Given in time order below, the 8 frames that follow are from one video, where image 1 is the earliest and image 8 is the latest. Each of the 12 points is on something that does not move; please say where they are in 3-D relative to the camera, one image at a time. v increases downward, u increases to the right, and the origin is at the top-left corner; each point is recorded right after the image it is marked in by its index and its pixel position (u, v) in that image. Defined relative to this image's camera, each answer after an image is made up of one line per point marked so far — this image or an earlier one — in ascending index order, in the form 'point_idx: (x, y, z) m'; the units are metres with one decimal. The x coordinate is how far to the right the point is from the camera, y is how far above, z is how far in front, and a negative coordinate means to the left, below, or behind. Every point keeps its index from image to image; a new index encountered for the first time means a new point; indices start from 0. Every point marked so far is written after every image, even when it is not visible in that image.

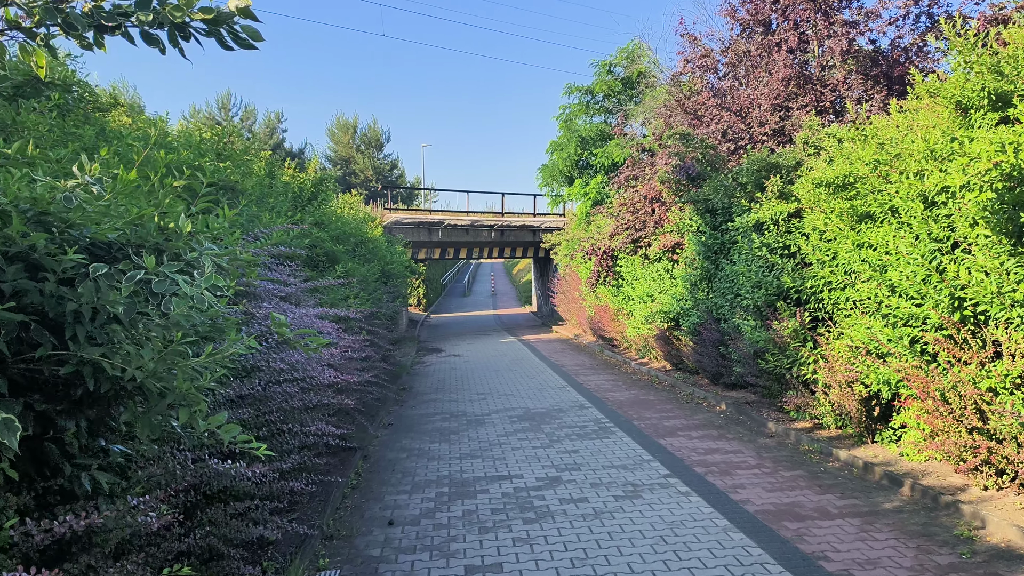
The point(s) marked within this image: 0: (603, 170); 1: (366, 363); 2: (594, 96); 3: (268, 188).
0: (+1.9, +2.5, +15.2) m
1: (-1.2, -0.6, +5.7) m
2: (+1.8, +4.2, +15.5) m
3: (-2.1, +0.8, +6.0) m
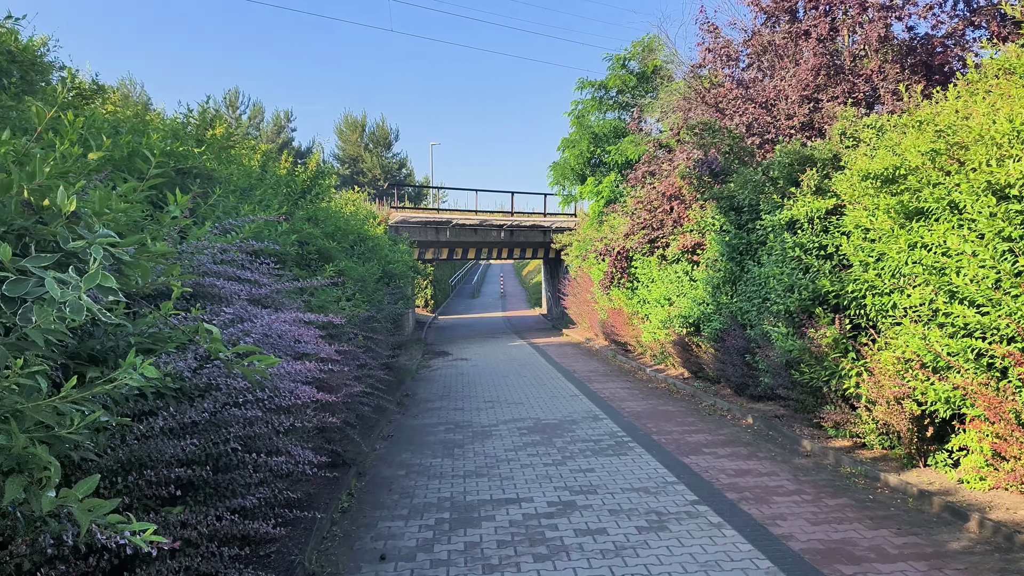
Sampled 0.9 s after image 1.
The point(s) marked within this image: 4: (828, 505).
0: (+2.2, +2.5, +14.6) m
1: (-1.1, -0.6, +5.2) m
2: (+2.0, +4.2, +14.9) m
3: (-2.0, +0.8, +5.5) m
4: (+2.0, -1.4, +4.5) m
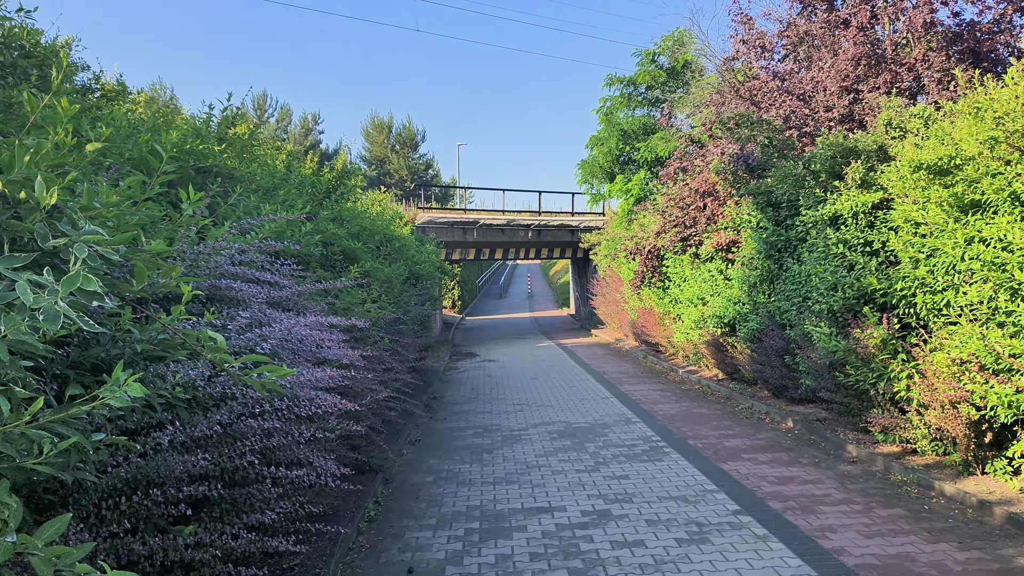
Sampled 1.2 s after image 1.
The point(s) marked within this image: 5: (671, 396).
0: (+2.7, +2.5, +14.4) m
1: (-0.9, -0.6, +5.1) m
2: (+2.6, +4.2, +14.6) m
3: (-1.8, +0.8, +5.4) m
4: (+2.2, -1.4, +4.2) m
5: (+2.0, -1.4, +8.8) m
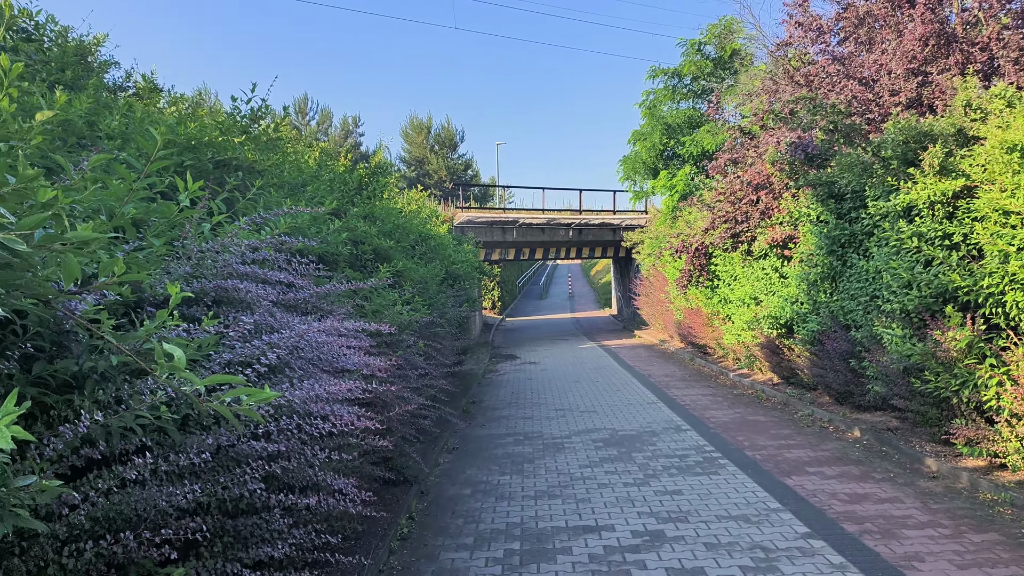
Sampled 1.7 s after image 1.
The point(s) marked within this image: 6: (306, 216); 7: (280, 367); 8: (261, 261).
0: (+3.5, +2.5, +13.8) m
1: (-0.6, -0.6, +4.7) m
2: (+3.4, +4.2, +14.1) m
3: (-1.5, +0.8, +5.1) m
4: (+2.4, -1.3, +3.7) m
5: (+2.5, -1.3, +8.3) m
6: (-1.1, +0.4, +3.6) m
7: (-0.8, -0.3, +2.3) m
8: (-1.0, +0.1, +2.7) m
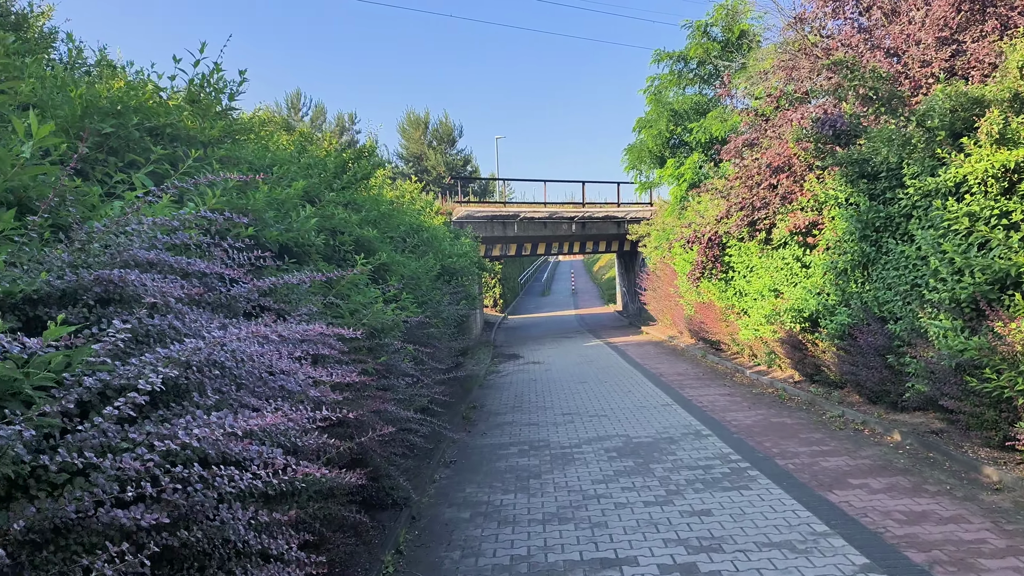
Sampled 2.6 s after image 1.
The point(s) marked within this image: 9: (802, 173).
0: (+3.5, +2.6, +13.2) m
1: (-0.6, -0.6, +4.1) m
2: (+3.4, +4.3, +13.5) m
3: (-1.5, +0.8, +4.5) m
4: (+2.5, -1.3, +3.1) m
5: (+2.5, -1.2, +7.7) m
6: (-1.1, +0.4, +3.0) m
7: (-0.8, -0.2, +1.7) m
8: (-1.0, +0.1, +2.1) m
9: (+3.0, +1.2, +7.3) m
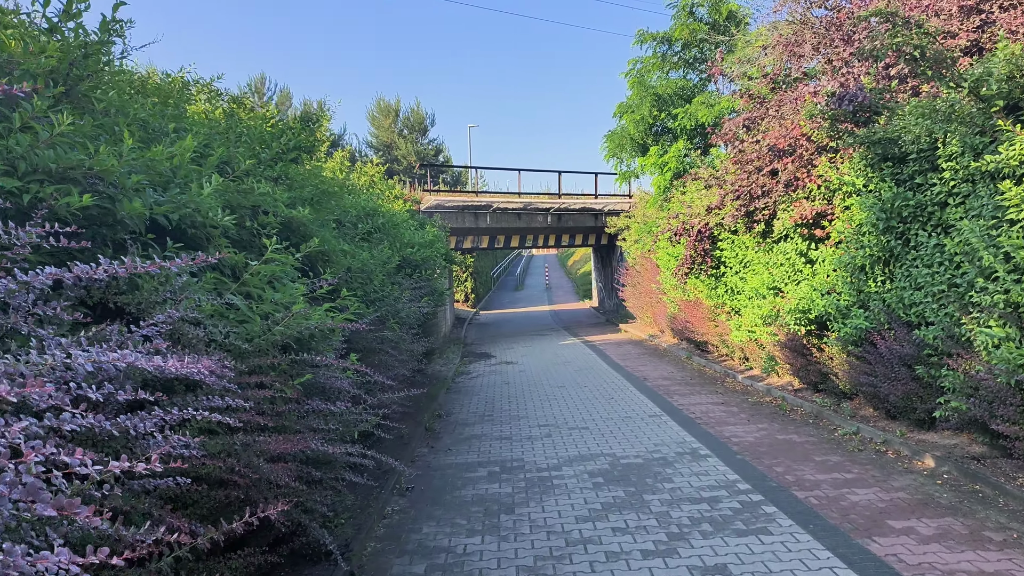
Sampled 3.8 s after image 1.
0: (+3.0, +2.7, +12.4) m
1: (-0.8, -0.6, +3.2) m
2: (+2.9, +4.4, +12.7) m
3: (-1.7, +0.9, +3.6) m
4: (+2.3, -1.3, +2.3) m
5: (+2.2, -1.2, +6.9) m
6: (-1.2, +0.4, +2.1) m
7: (-0.8, -0.2, +0.7) m
8: (-1.0, +0.1, +1.1) m
9: (+2.7, +1.2, +6.5) m
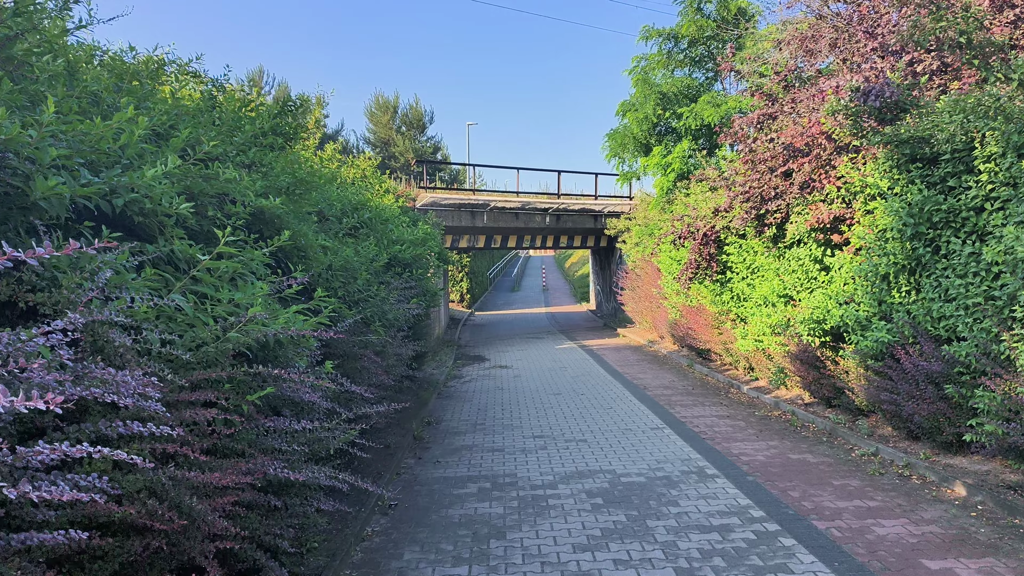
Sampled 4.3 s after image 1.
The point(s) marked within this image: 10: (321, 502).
0: (+3.0, +2.6, +12.0) m
1: (-0.8, -0.6, +2.8) m
2: (+2.9, +4.3, +12.3) m
3: (-1.7, +0.9, +3.1) m
4: (+2.3, -1.4, +1.9) m
5: (+2.2, -1.3, +6.5) m
6: (-1.2, +0.4, +1.7) m
7: (-0.8, -0.2, +0.3) m
8: (-1.0, +0.1, +0.7) m
9: (+2.7, +1.1, +6.1) m
10: (-0.8, -0.9, +2.9) m
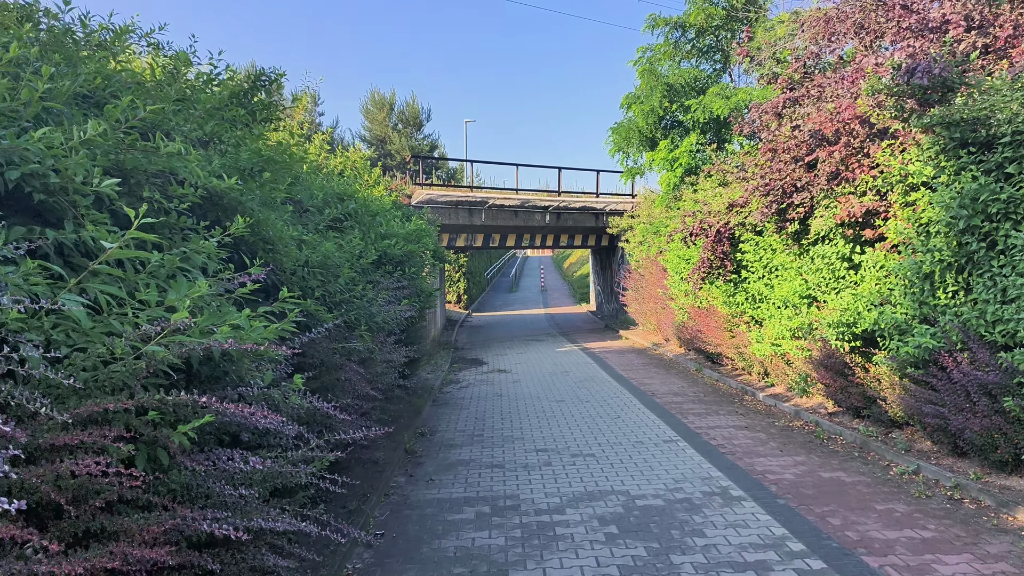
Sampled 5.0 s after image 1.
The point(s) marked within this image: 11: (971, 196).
0: (+3.0, +2.6, +11.5) m
1: (-0.8, -0.6, +2.3) m
2: (+2.9, +4.3, +11.8) m
3: (-1.6, +0.9, +2.6) m
4: (+2.3, -1.3, +1.4) m
5: (+2.2, -1.3, +6.0) m
6: (-1.1, +0.4, +1.1) m
7: (-0.8, -0.2, -0.2) m
8: (-1.0, +0.1, +0.2) m
9: (+2.7, +1.1, +5.6) m
10: (-0.8, -0.9, +2.4) m
11: (+2.8, +0.6, +4.3) m
